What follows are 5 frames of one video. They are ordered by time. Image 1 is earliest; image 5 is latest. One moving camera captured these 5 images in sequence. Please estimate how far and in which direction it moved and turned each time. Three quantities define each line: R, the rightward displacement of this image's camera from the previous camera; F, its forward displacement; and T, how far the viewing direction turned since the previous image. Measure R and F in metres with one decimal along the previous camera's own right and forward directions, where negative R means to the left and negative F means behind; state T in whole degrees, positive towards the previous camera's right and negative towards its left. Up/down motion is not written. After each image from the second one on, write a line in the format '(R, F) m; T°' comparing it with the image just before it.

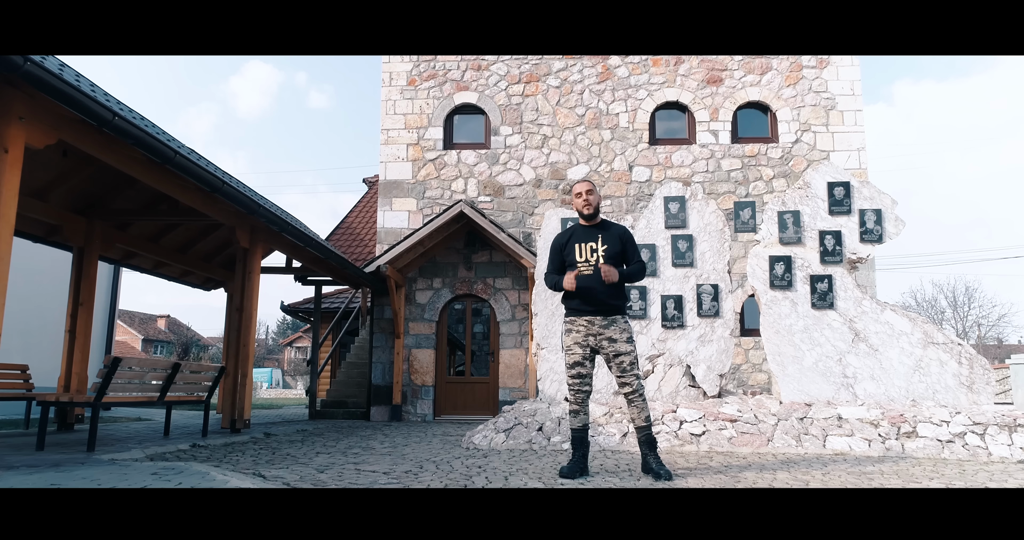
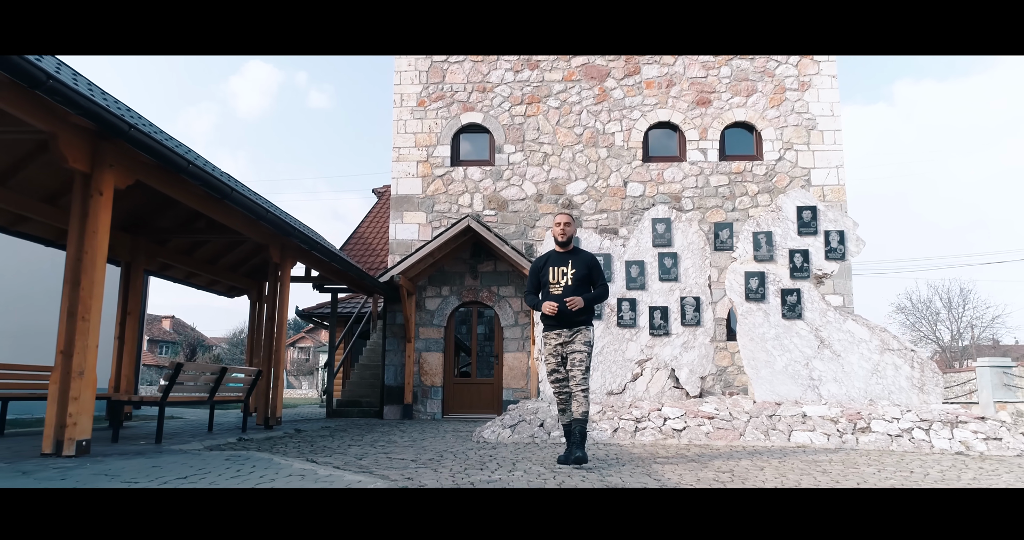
(0.0, -0.9) m; 0°
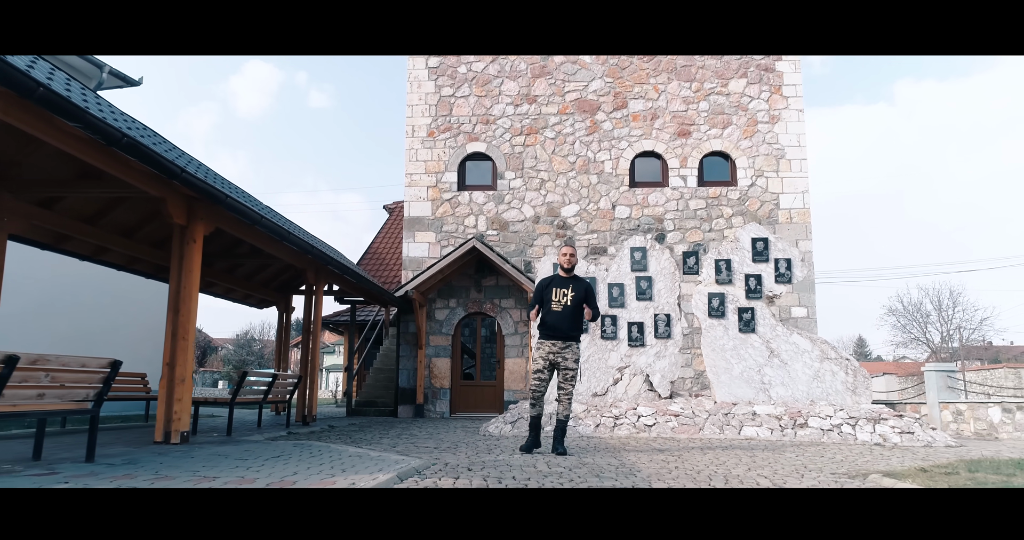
(0.0, -1.6) m; 0°
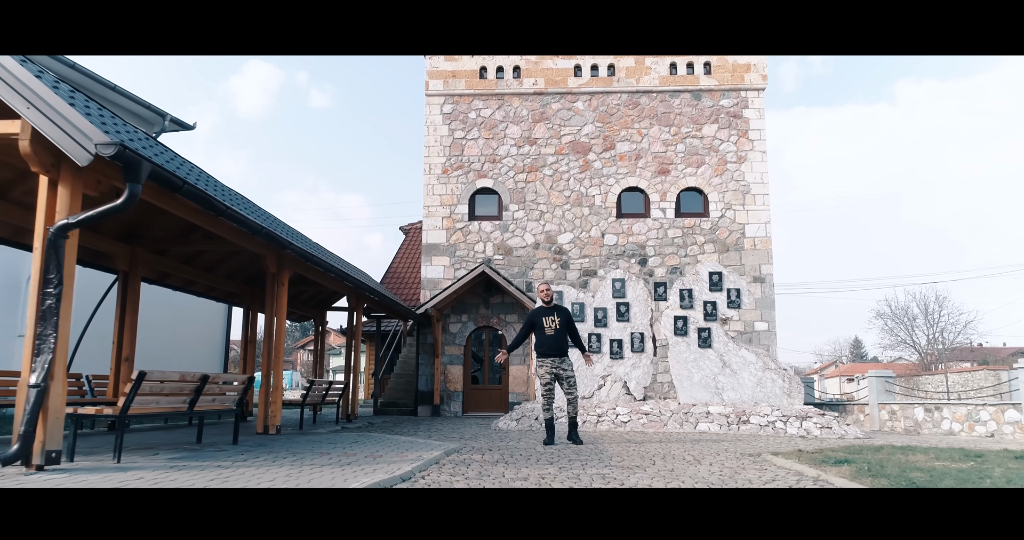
(-0.1, -2.5) m; 0°
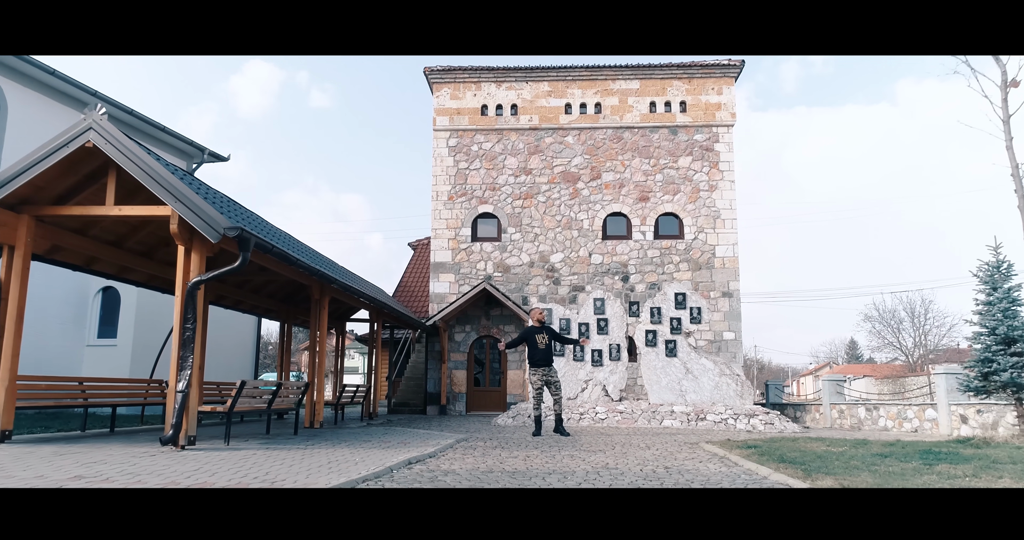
(+0.1, -2.3) m; 0°
